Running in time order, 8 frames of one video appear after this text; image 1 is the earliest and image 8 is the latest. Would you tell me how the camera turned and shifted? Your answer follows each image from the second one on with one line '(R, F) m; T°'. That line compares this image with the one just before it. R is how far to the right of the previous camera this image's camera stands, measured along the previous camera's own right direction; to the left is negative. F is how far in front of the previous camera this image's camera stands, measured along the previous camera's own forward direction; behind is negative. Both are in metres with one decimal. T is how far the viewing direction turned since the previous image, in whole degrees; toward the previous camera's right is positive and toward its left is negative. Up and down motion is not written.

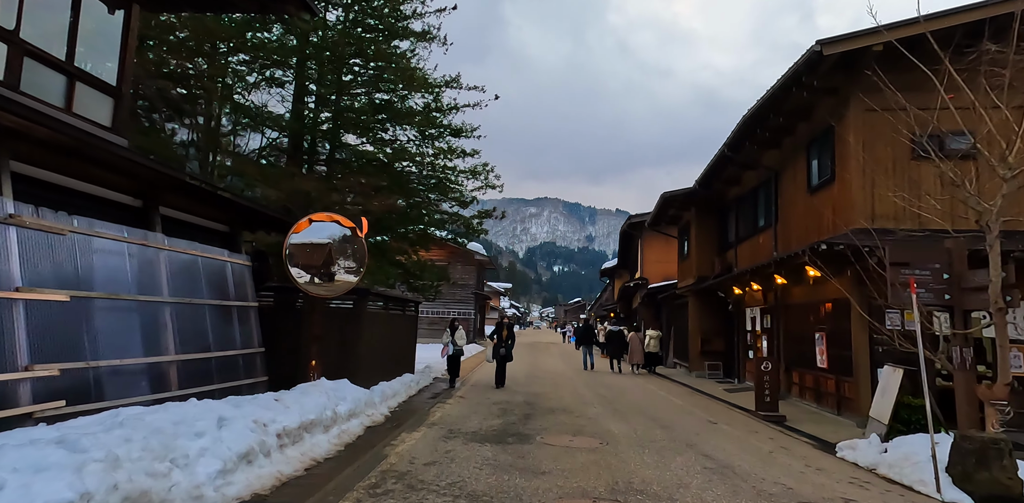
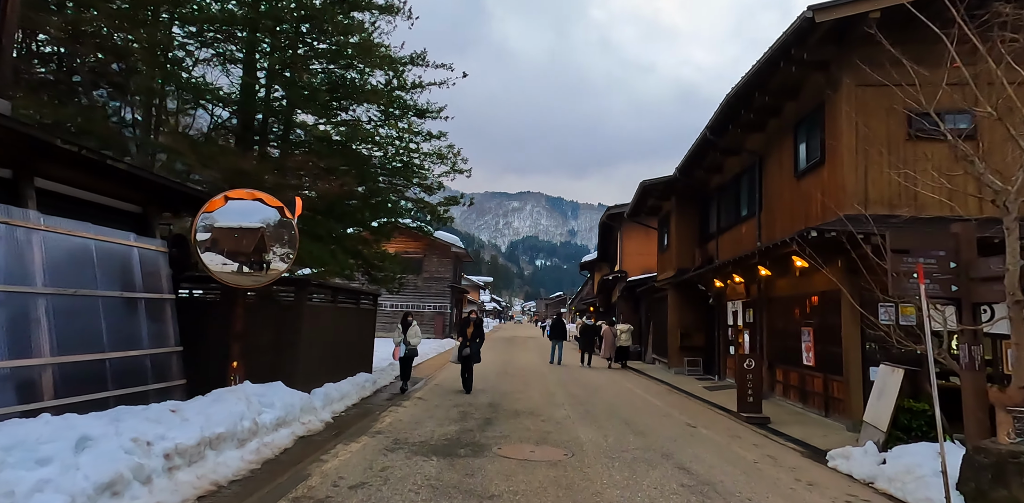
(+0.3, +0.9) m; +2°
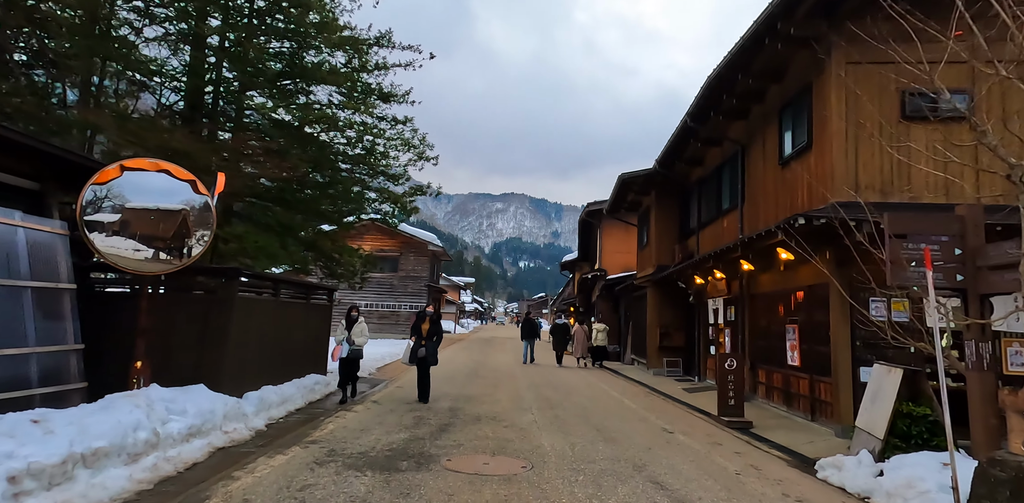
(+0.3, +0.8) m; +2°
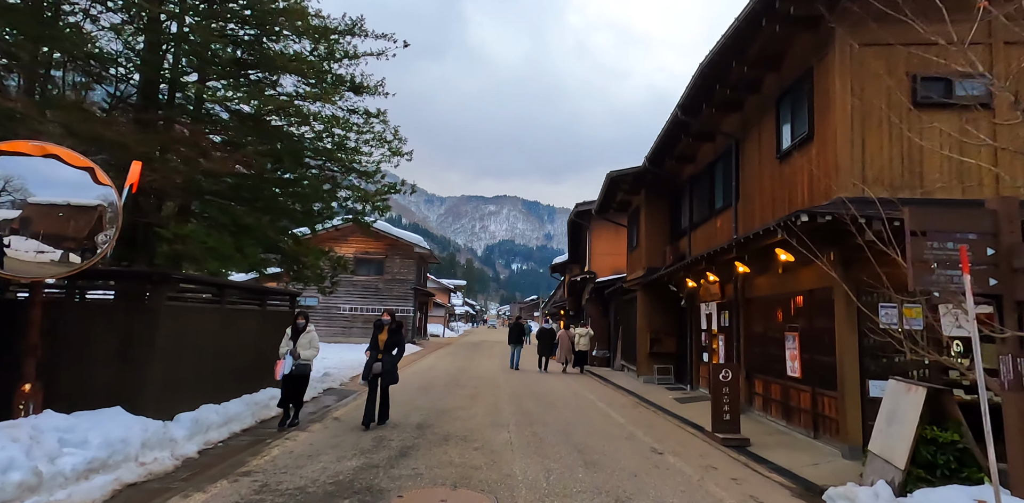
(+0.3, +0.8) m; +1°
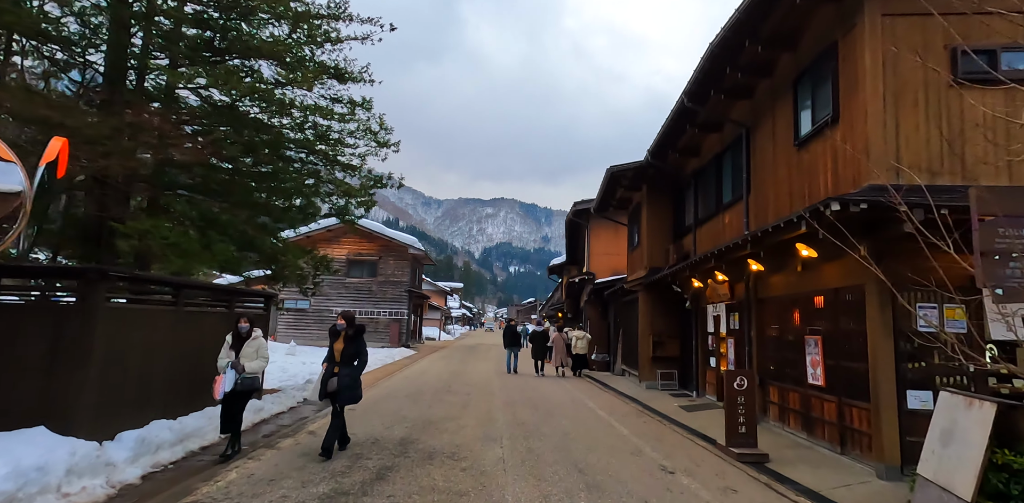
(+0.1, +0.8) m; 0°
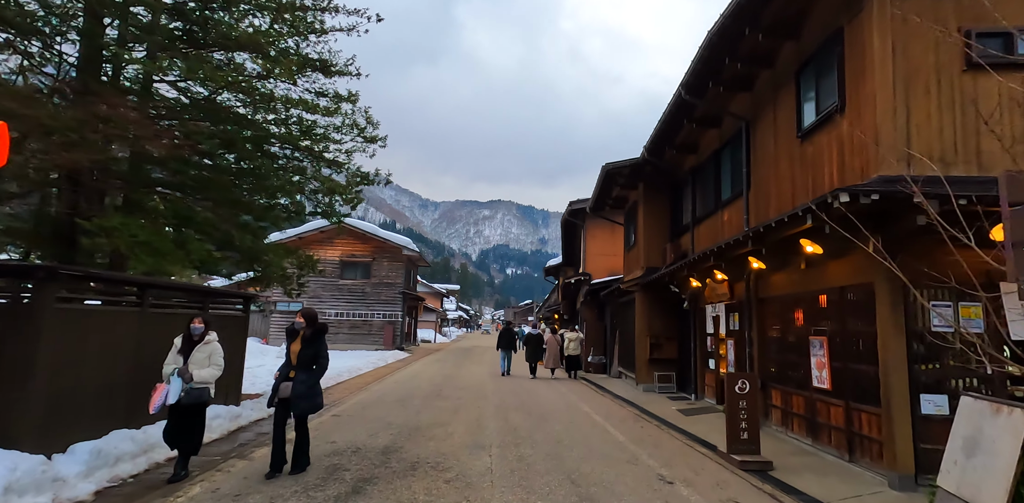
(+0.1, +0.4) m; 0°
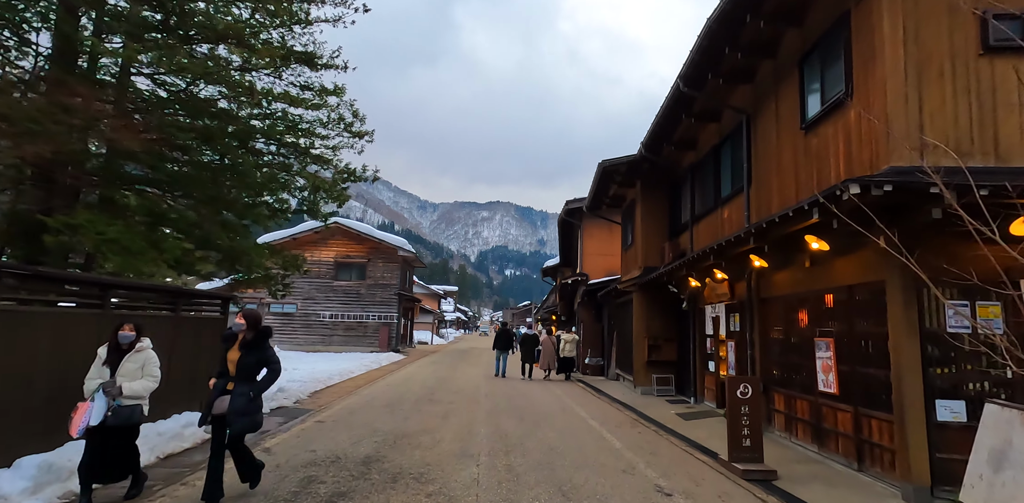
(+0.1, +0.4) m; 0°
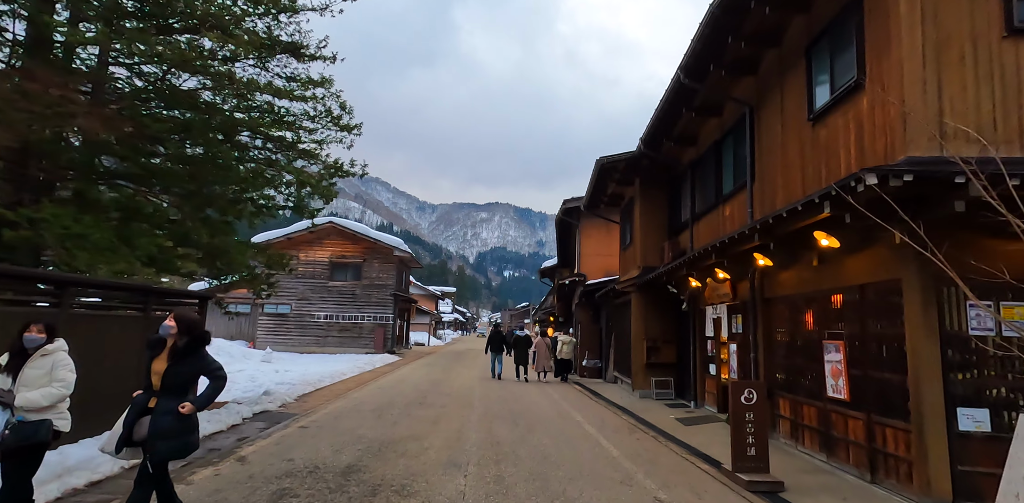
(+0.1, +0.4) m; 0°
